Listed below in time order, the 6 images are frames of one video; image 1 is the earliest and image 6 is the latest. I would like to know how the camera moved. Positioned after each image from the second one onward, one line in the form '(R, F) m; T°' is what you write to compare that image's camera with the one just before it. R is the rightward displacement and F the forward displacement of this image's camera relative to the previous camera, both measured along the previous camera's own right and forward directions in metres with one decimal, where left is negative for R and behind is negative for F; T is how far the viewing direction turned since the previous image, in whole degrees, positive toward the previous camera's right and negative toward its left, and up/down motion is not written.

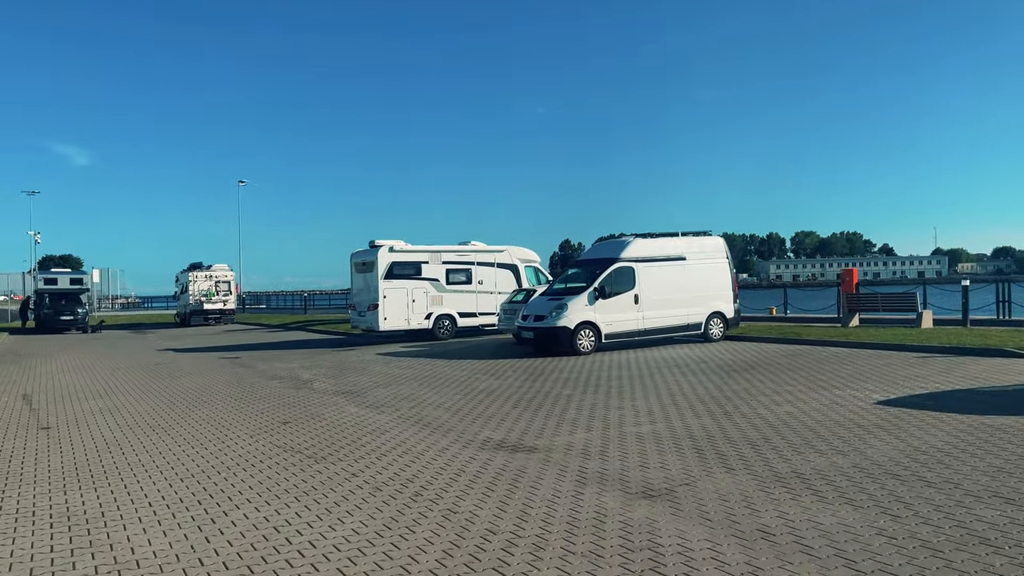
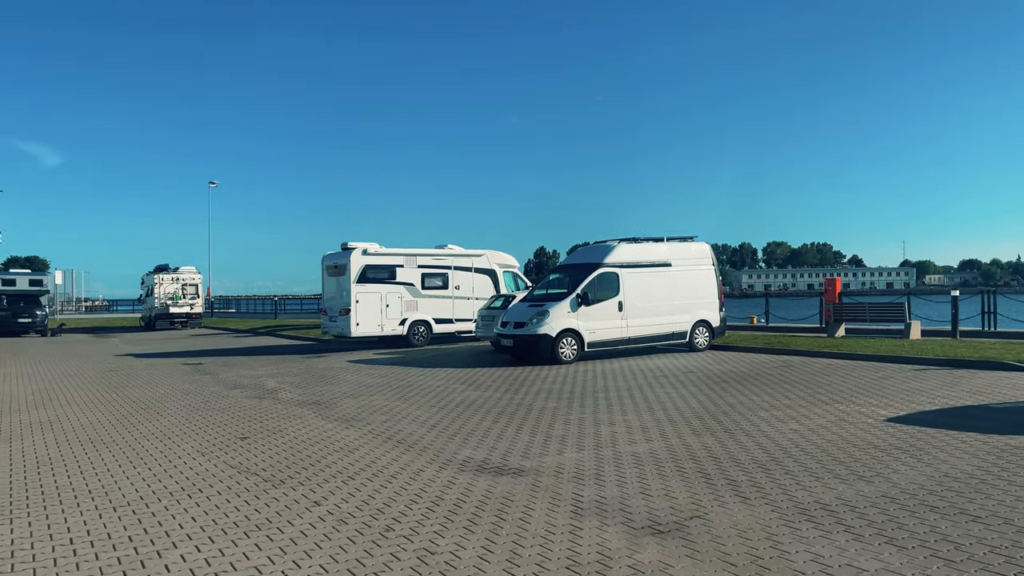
(-0.1, +0.8) m; +2°
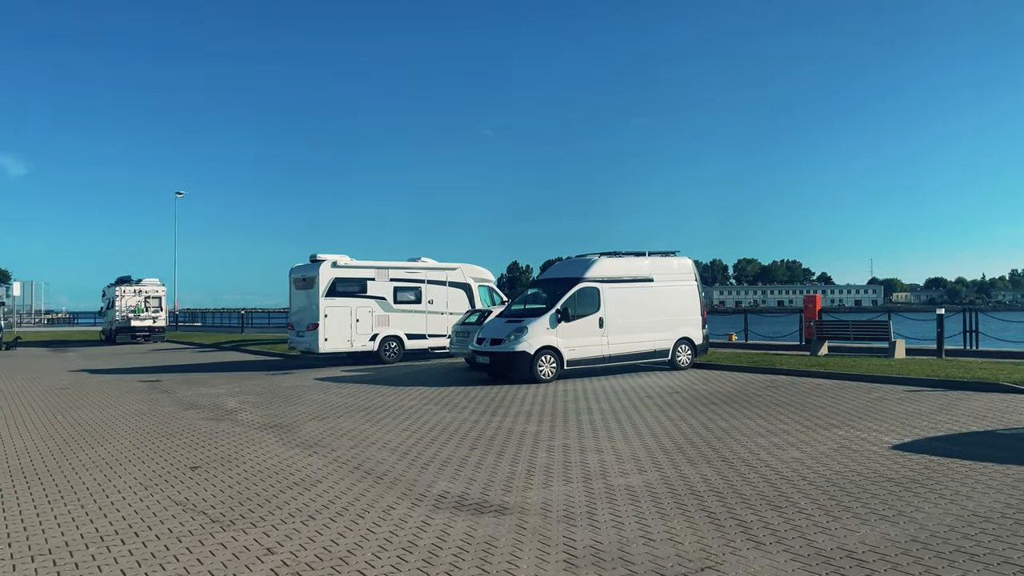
(-0.1, +0.7) m; +2°
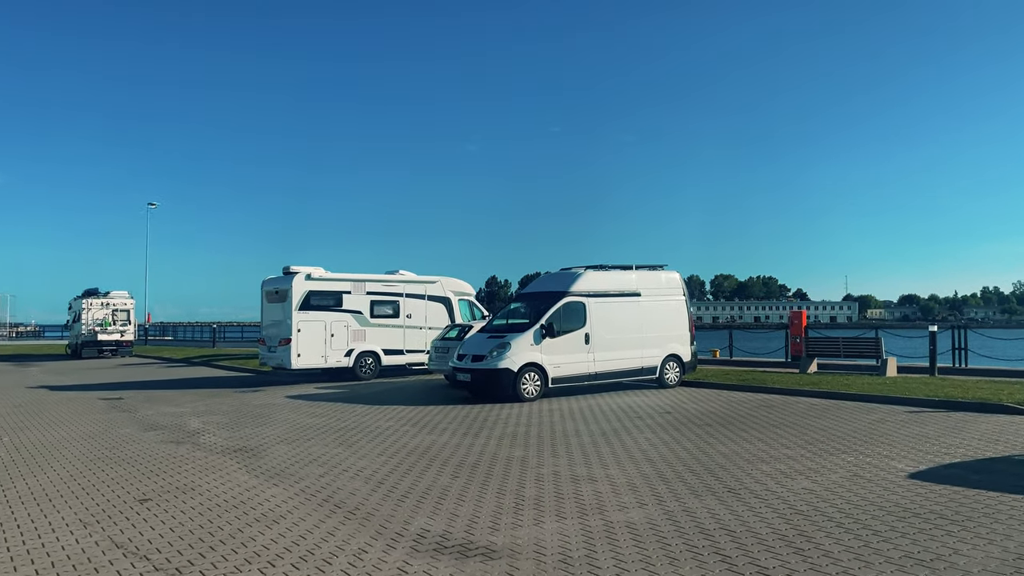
(-0.1, +0.7) m; +2°
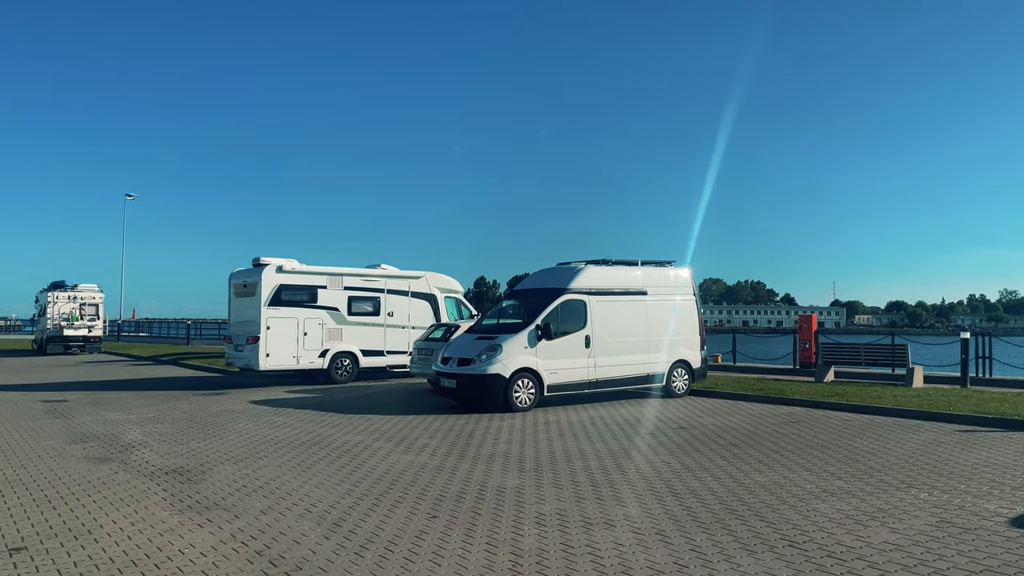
(-0.1, +1.7) m; +1°
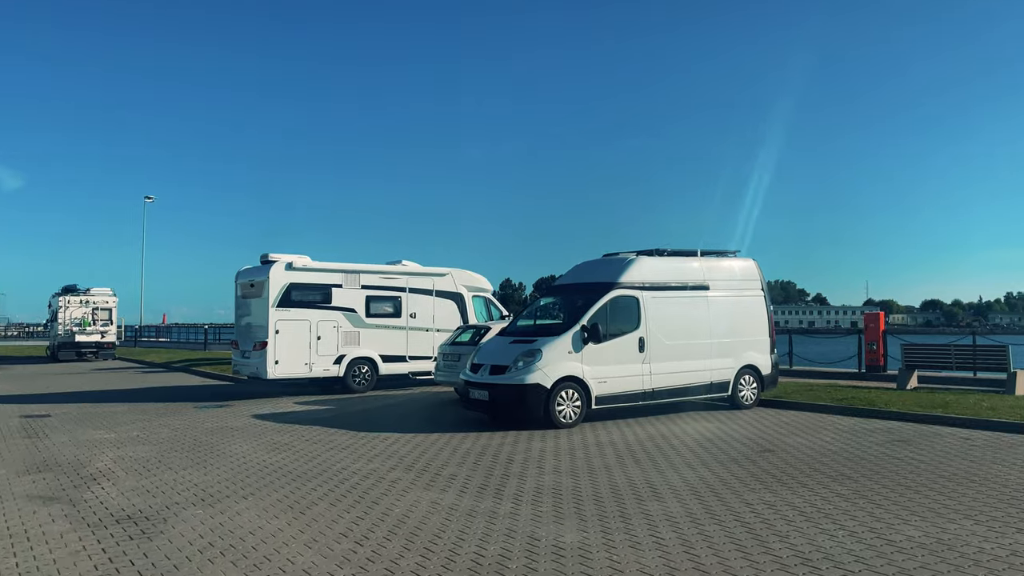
(-0.3, +1.9) m; -2°
